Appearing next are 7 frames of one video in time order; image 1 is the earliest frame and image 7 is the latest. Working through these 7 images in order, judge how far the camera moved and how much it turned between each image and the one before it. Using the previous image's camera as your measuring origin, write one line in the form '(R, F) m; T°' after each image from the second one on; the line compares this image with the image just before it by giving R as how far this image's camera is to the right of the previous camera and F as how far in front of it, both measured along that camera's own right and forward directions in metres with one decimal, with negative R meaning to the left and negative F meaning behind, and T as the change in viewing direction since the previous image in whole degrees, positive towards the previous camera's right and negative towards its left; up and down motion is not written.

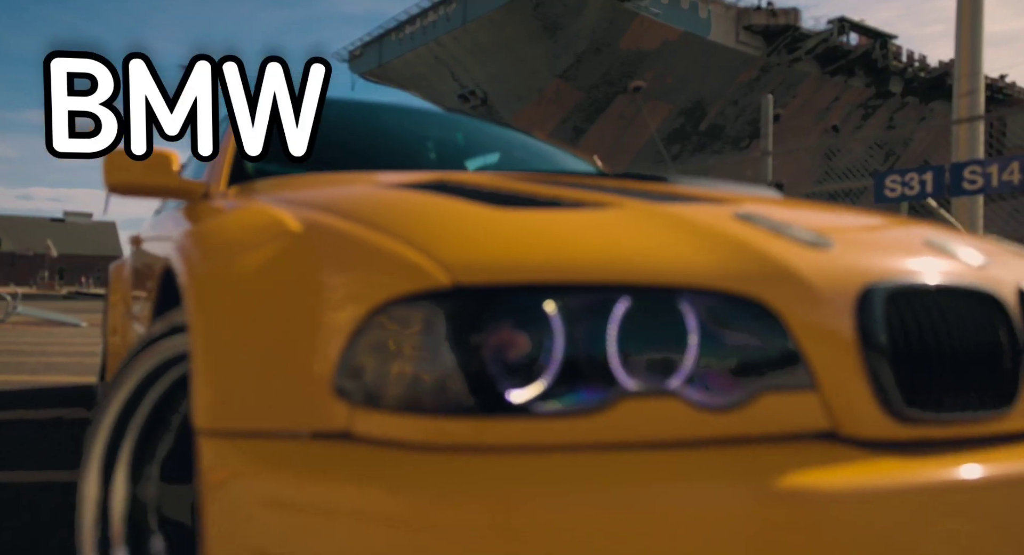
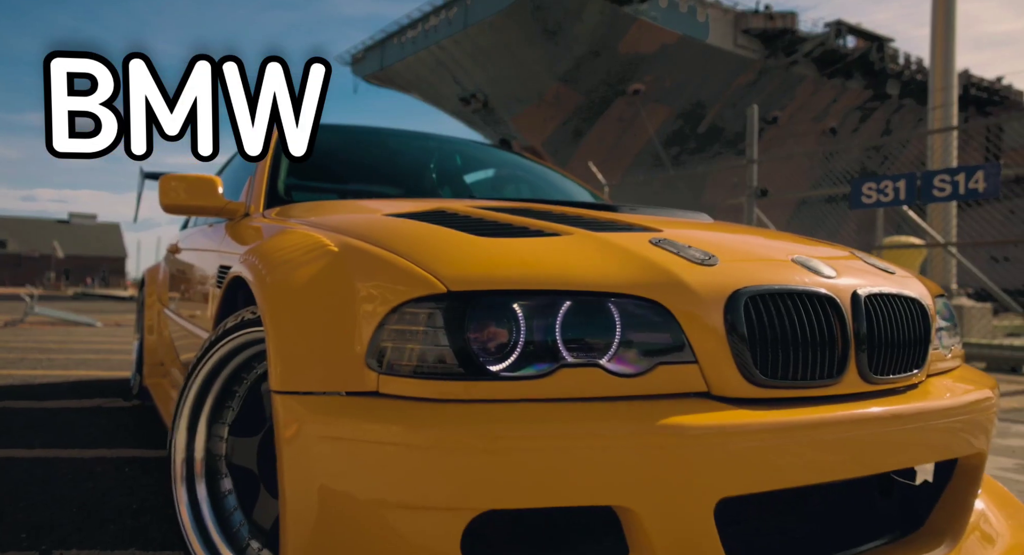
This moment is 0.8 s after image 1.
(0.0, -0.4) m; 0°
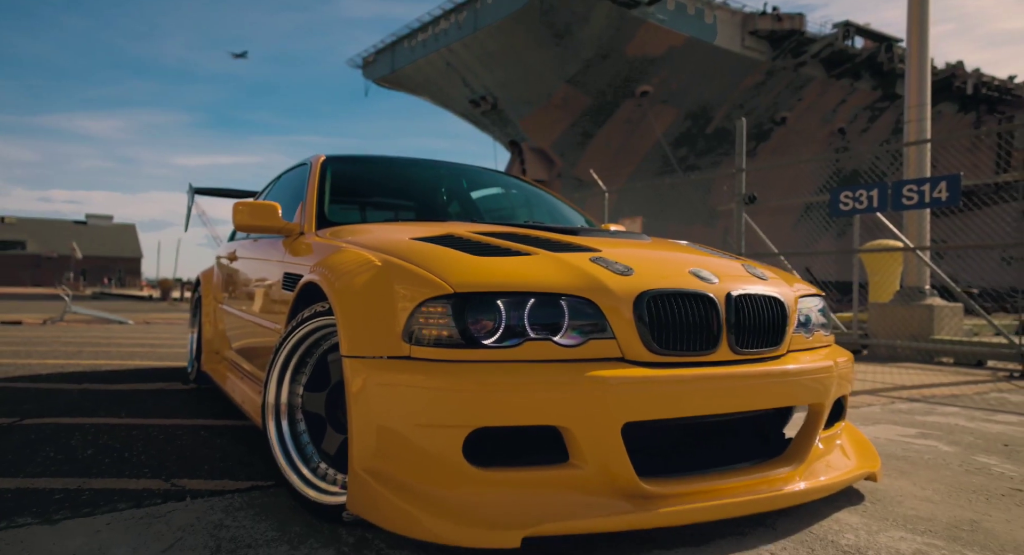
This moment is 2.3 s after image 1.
(+0.1, -0.6) m; -1°
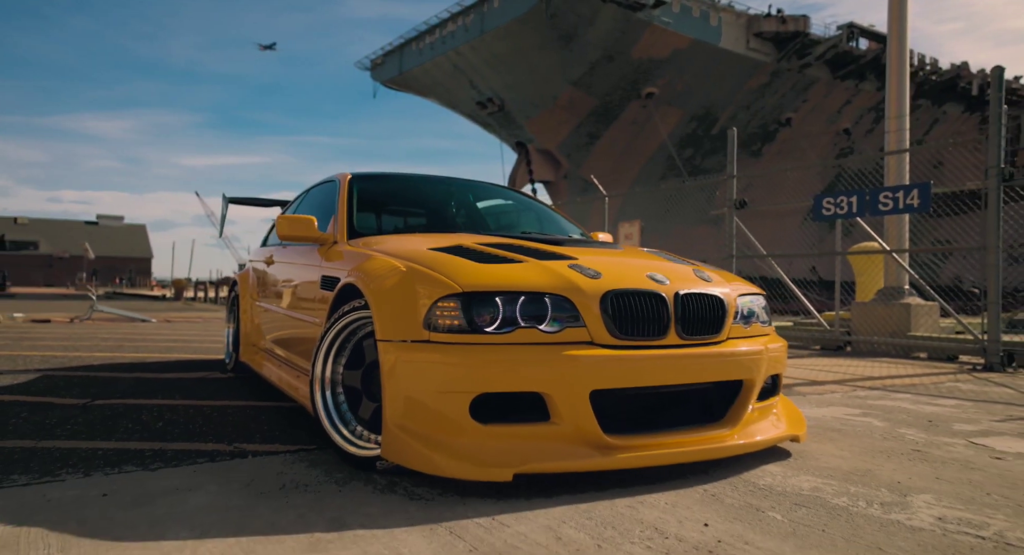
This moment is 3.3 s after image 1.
(0.0, -0.5) m; -1°
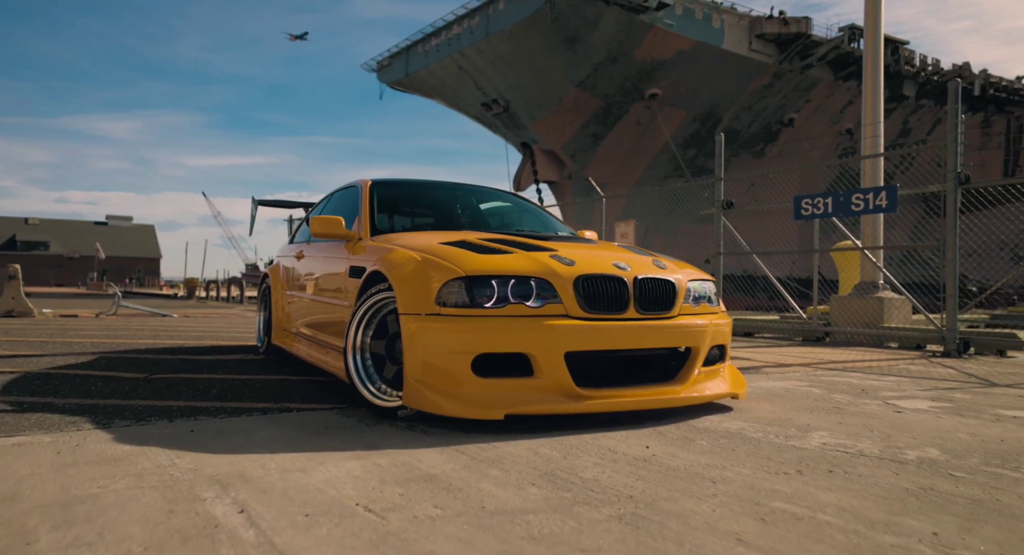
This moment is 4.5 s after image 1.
(+0.1, -0.6) m; -1°
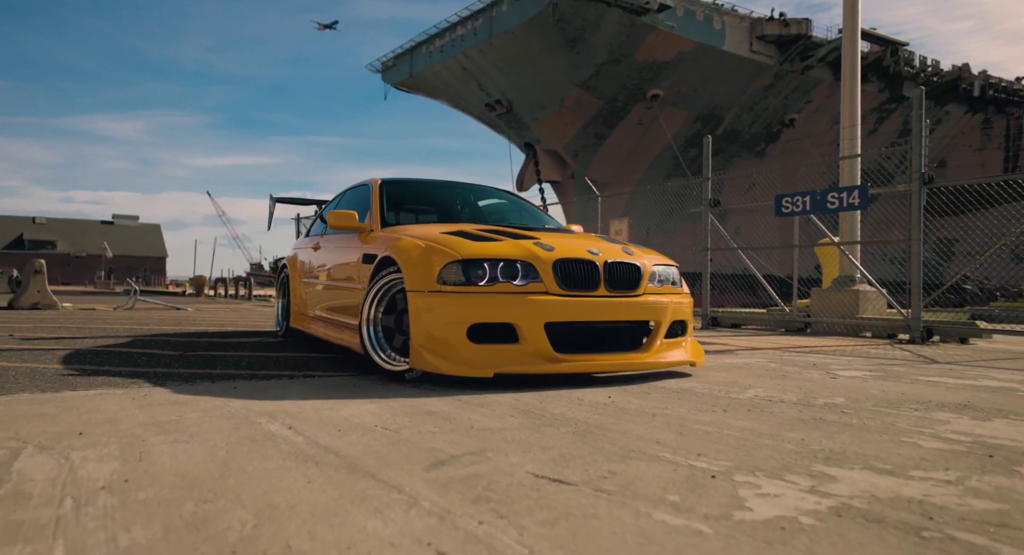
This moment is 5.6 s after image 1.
(+0.1, -0.6) m; 0°
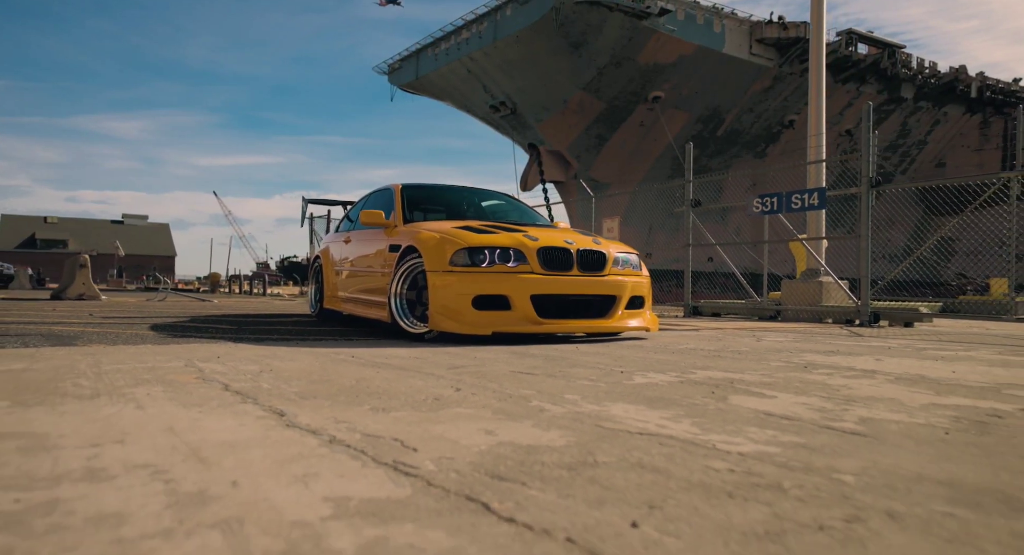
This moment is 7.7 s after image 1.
(+0.1, -1.1) m; 0°
